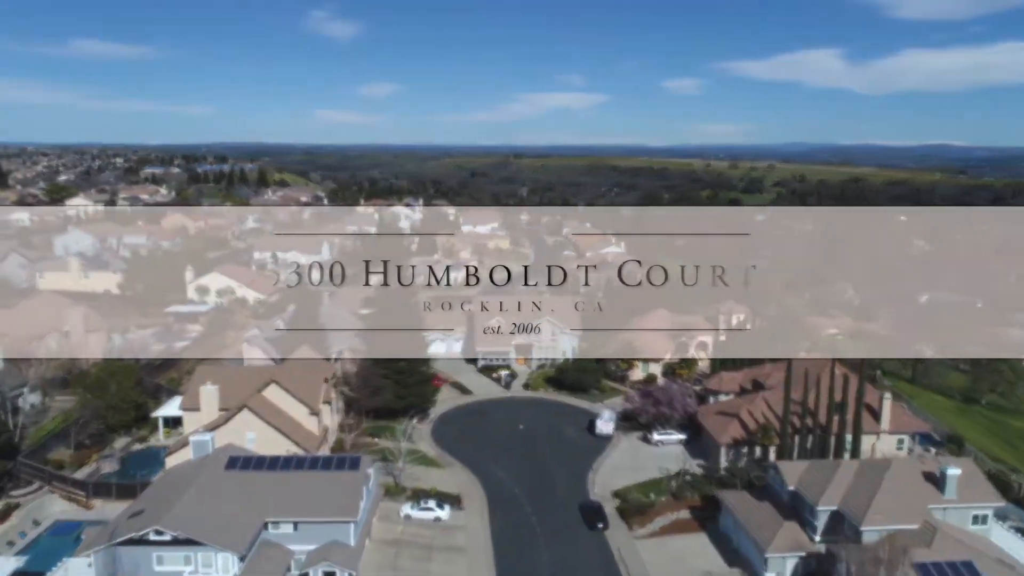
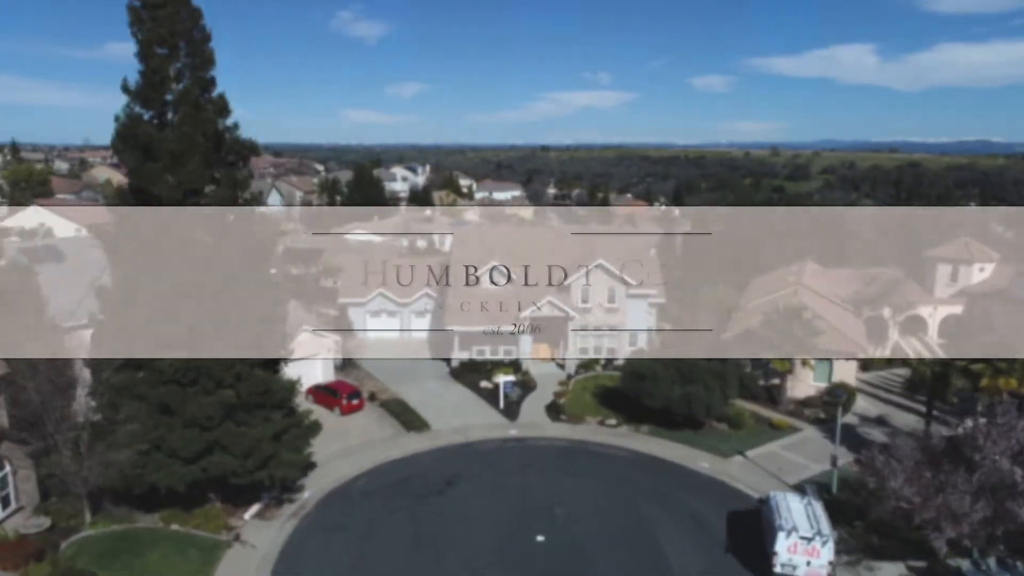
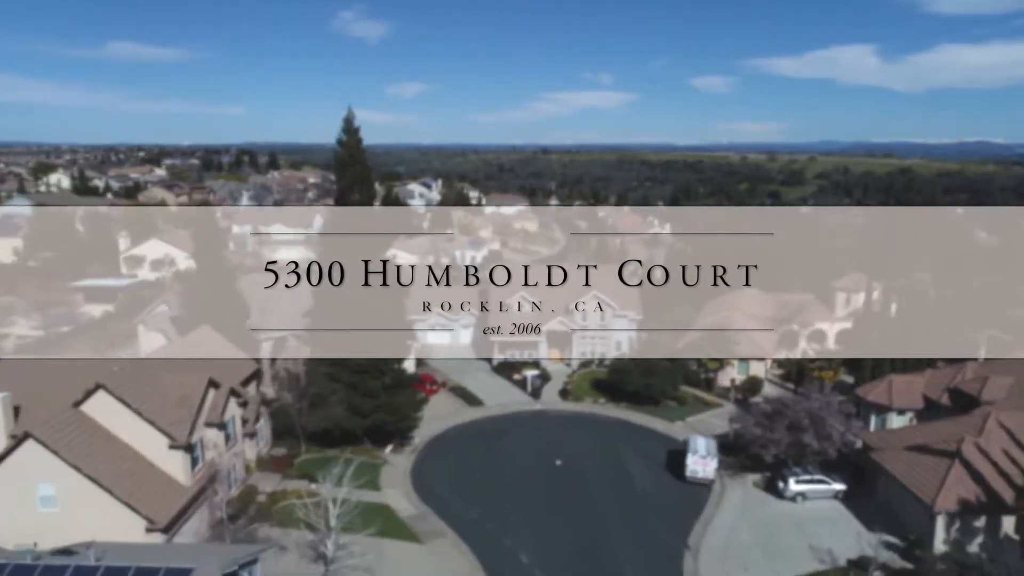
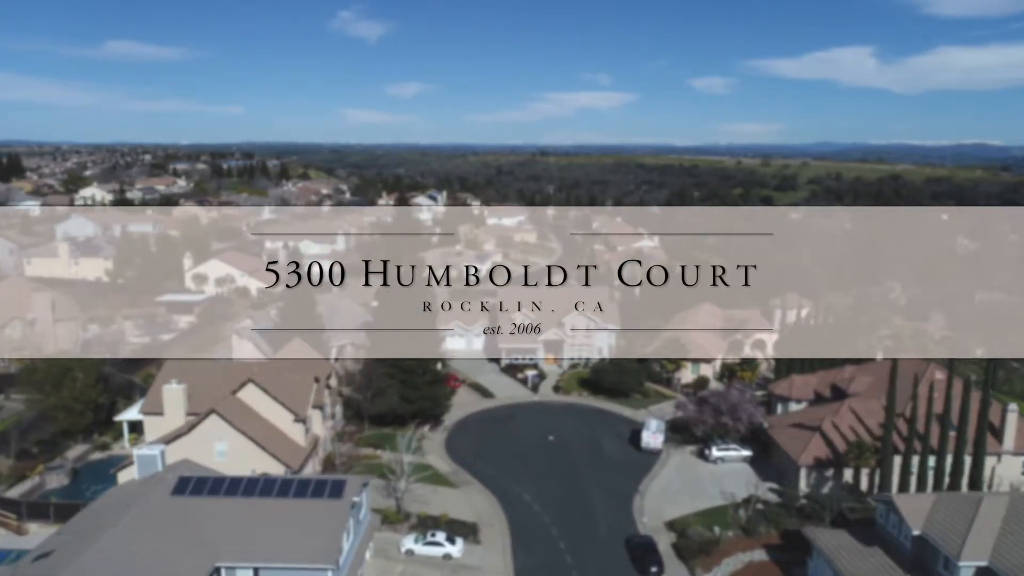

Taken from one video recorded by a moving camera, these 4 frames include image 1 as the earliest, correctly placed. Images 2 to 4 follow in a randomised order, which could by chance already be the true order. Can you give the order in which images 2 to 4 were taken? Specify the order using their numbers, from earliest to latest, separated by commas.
4, 3, 2
